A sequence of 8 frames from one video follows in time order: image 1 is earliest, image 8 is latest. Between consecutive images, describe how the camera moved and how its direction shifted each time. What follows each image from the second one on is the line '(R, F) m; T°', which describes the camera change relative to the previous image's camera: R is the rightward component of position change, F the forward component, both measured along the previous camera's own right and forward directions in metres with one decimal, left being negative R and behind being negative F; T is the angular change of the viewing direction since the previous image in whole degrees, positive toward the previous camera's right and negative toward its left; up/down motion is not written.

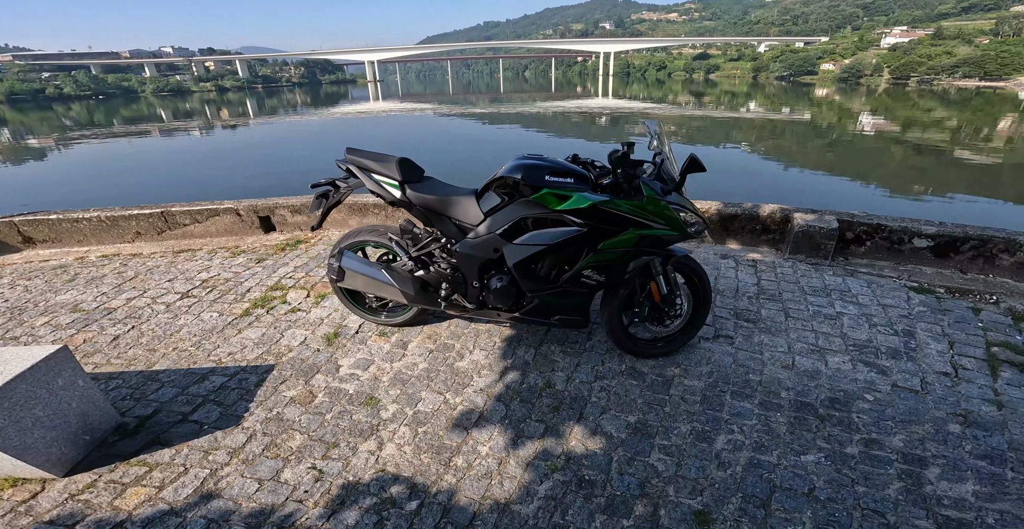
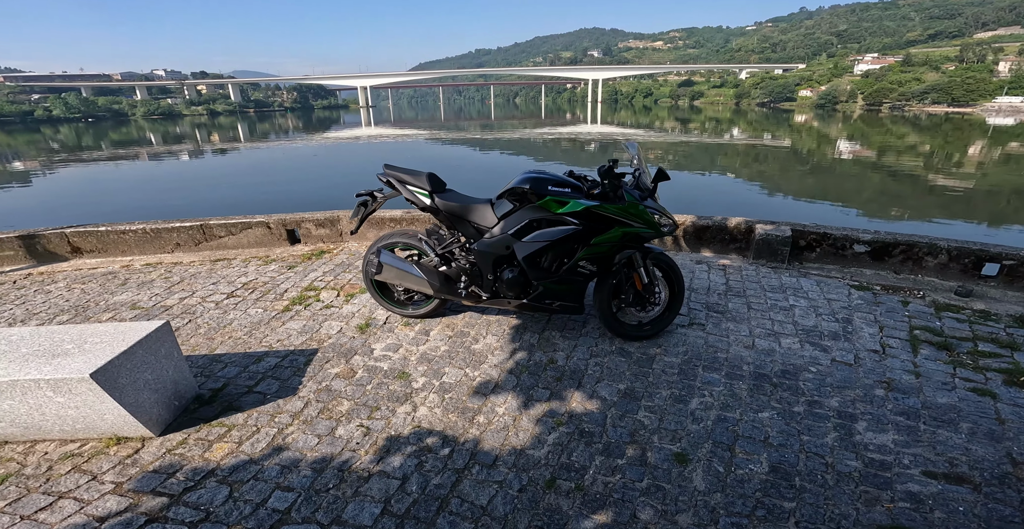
(-0.1, -0.6) m; +1°
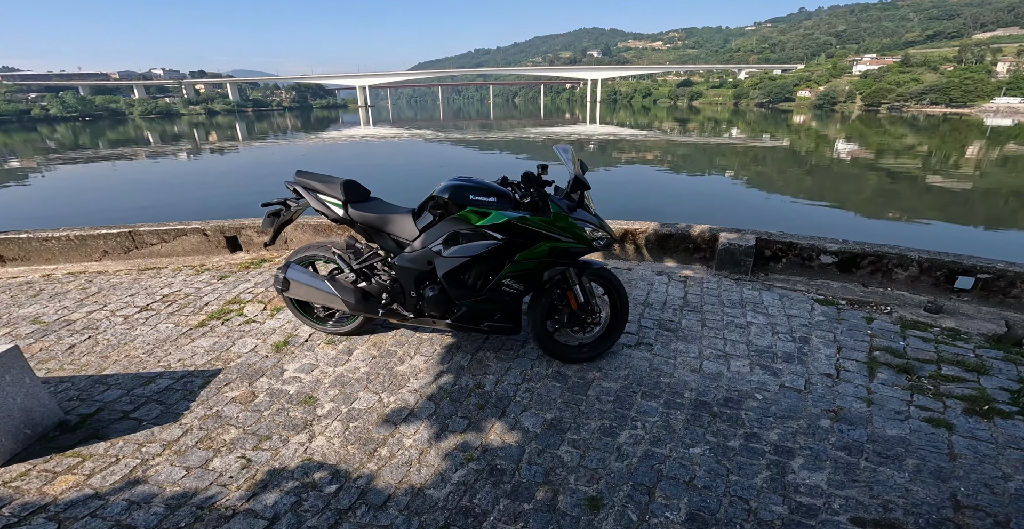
(+0.5, +0.3) m; 0°
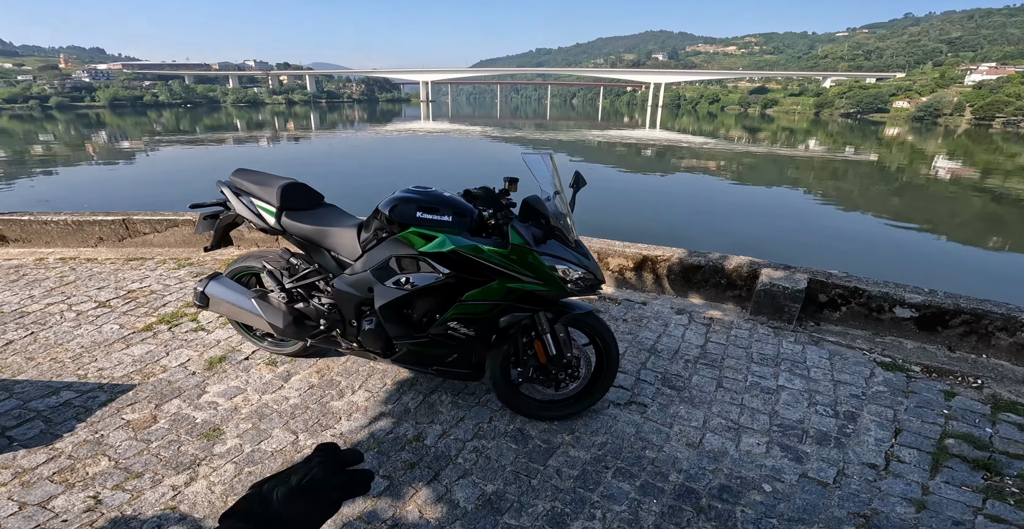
(+0.6, +0.6) m; -7°
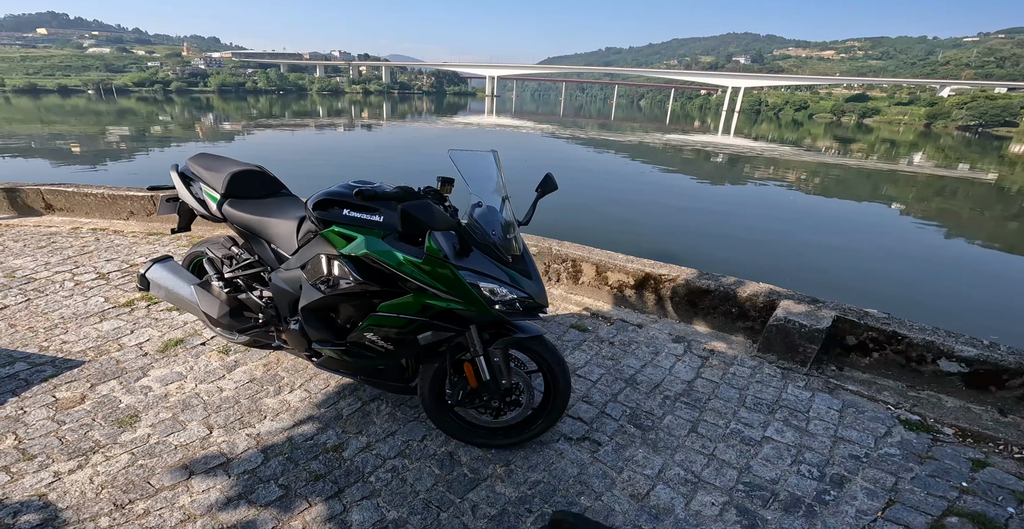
(+0.6, +0.3) m; -8°
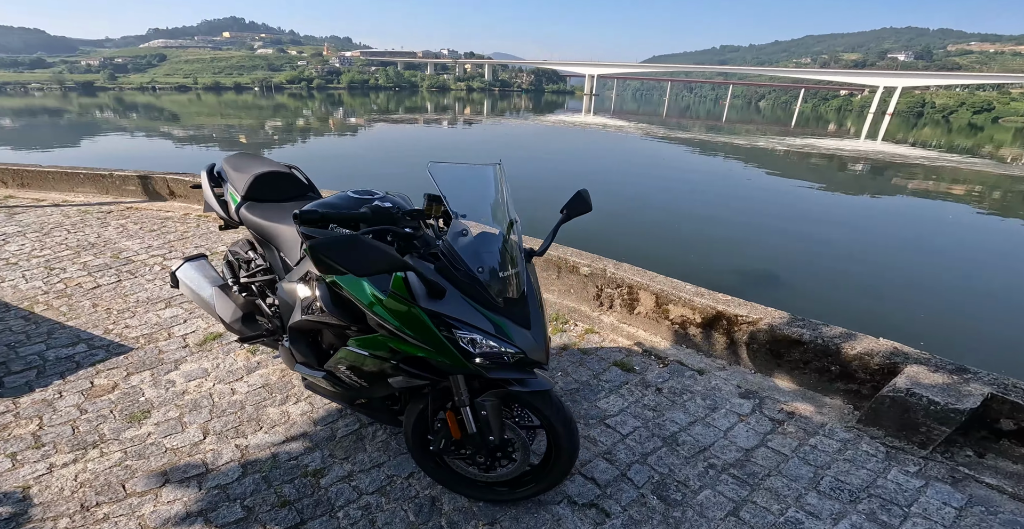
(+0.4, +0.4) m; -13°
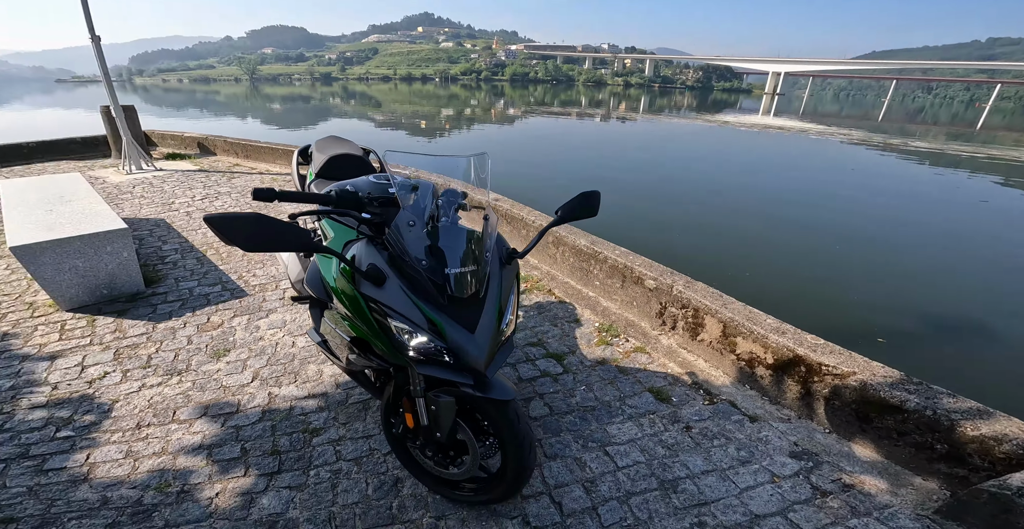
(+0.7, +0.2) m; -18°
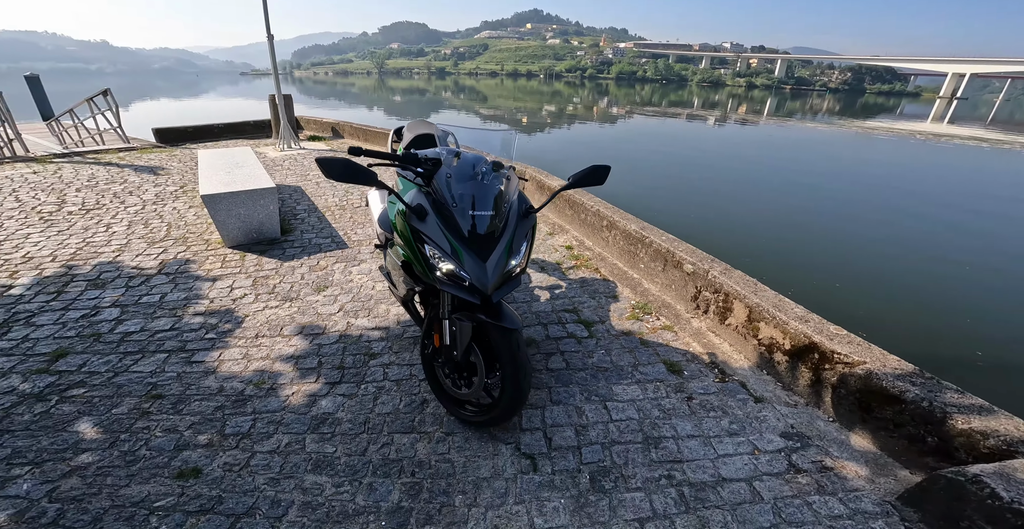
(+0.4, -0.3) m; -11°
